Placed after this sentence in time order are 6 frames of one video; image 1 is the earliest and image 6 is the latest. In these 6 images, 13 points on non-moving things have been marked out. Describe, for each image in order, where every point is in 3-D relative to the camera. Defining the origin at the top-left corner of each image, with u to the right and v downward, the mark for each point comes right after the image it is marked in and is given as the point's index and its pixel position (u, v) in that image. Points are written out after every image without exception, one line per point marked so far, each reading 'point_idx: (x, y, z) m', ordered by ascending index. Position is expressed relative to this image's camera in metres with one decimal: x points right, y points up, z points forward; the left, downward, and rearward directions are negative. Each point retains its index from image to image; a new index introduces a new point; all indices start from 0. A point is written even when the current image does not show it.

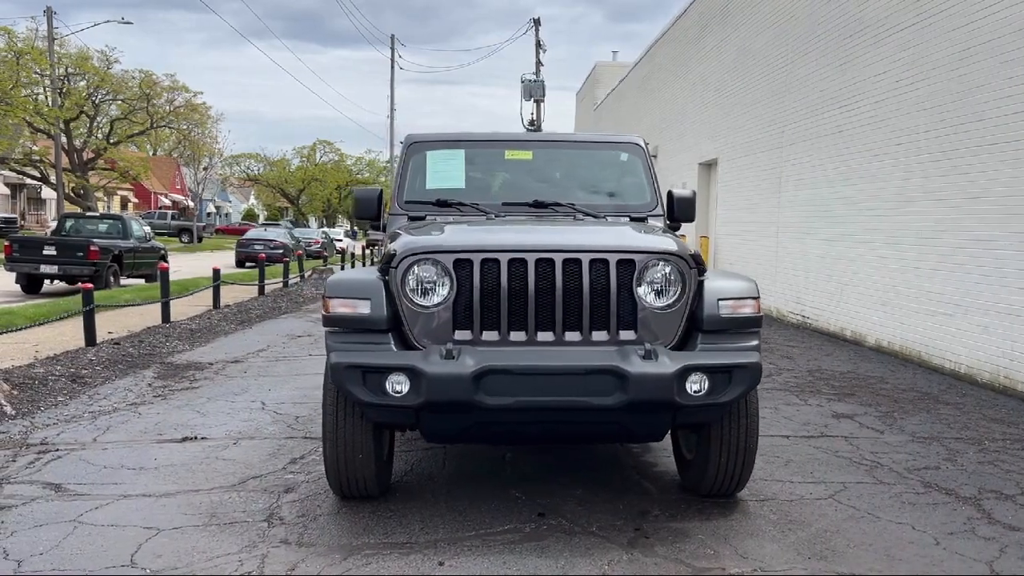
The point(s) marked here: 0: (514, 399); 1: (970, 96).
0: (0.0, -0.5, +4.3) m
1: (+4.3, +1.8, +8.9) m
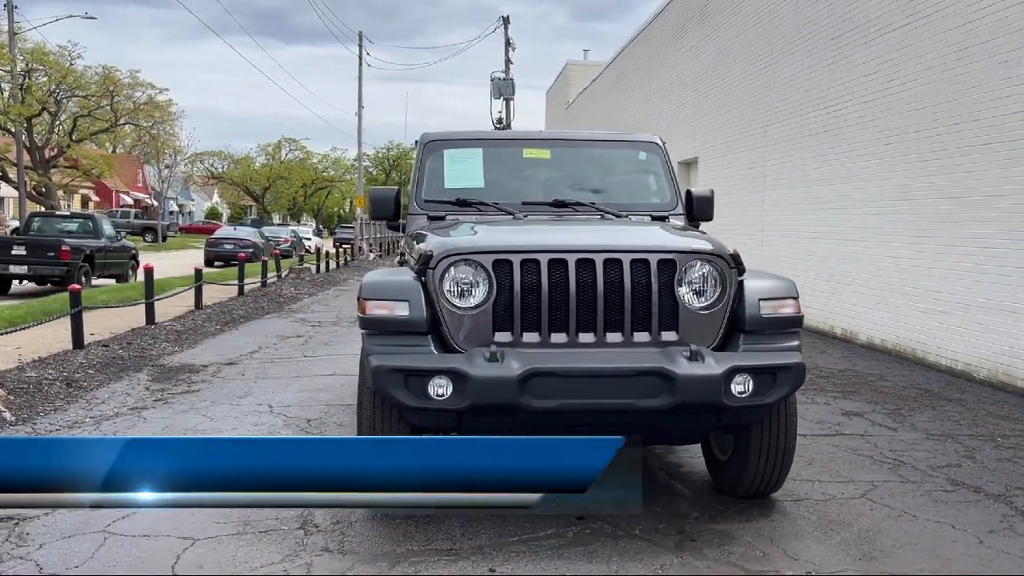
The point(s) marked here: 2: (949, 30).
0: (+0.2, -0.5, +4.2) m
1: (+4.3, +1.8, +9.0) m
2: (+4.3, +2.5, +9.2) m
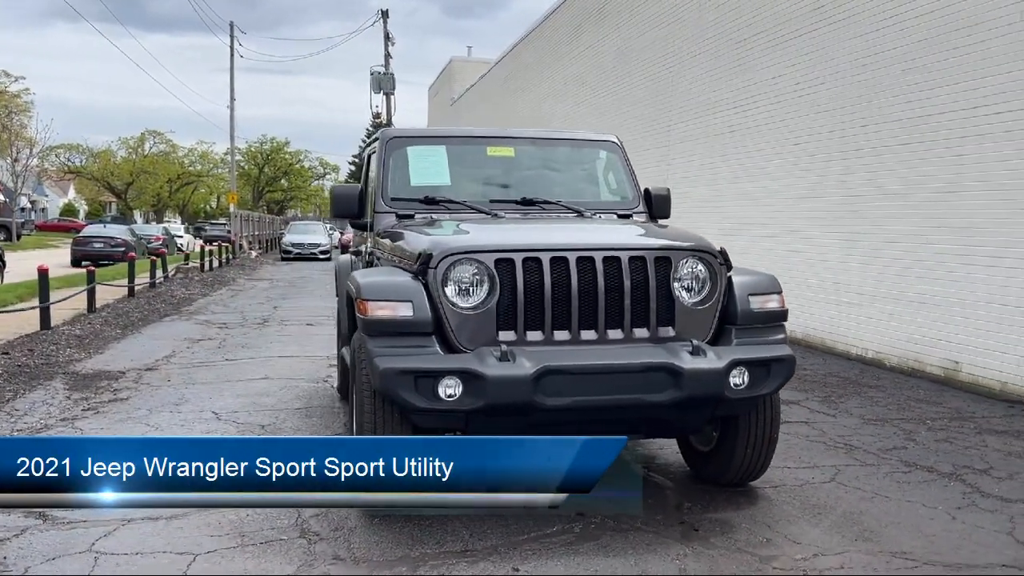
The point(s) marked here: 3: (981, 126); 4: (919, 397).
0: (+0.3, -0.5, +4.3) m
1: (+3.6, +1.9, +9.5) m
2: (+3.6, +2.6, +9.8) m
3: (+4.0, +1.4, +7.9) m
4: (+3.4, -0.9, +7.9) m
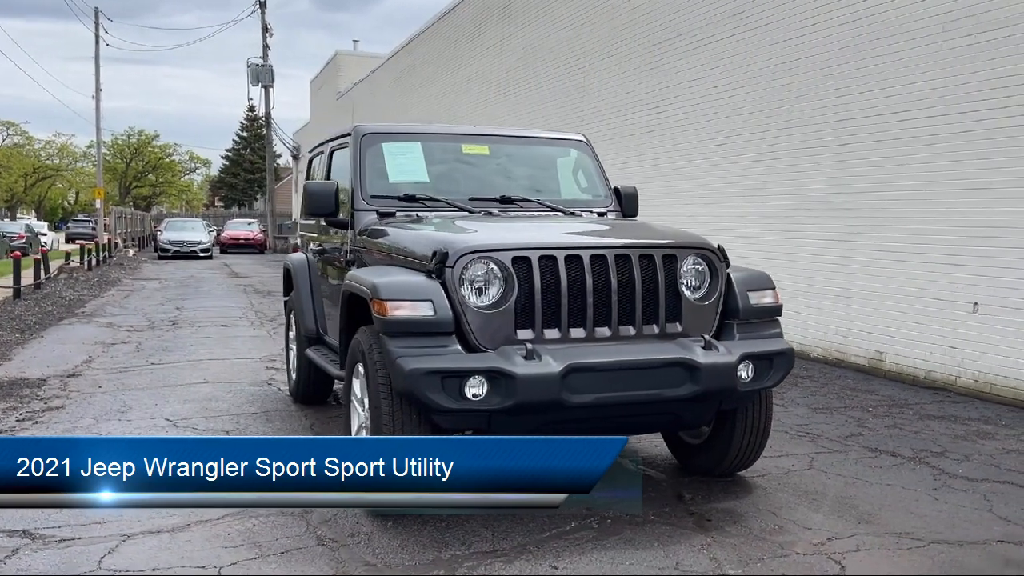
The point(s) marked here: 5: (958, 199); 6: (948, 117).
0: (+0.4, -0.5, +4.3) m
1: (+3.0, +1.9, +10.0) m
2: (+2.9, +2.7, +10.2) m
3: (+3.5, +1.4, +8.4) m
4: (+3.0, -0.9, +8.3) m
5: (+3.9, +0.7, +7.6) m
6: (+3.7, +1.4, +8.0) m
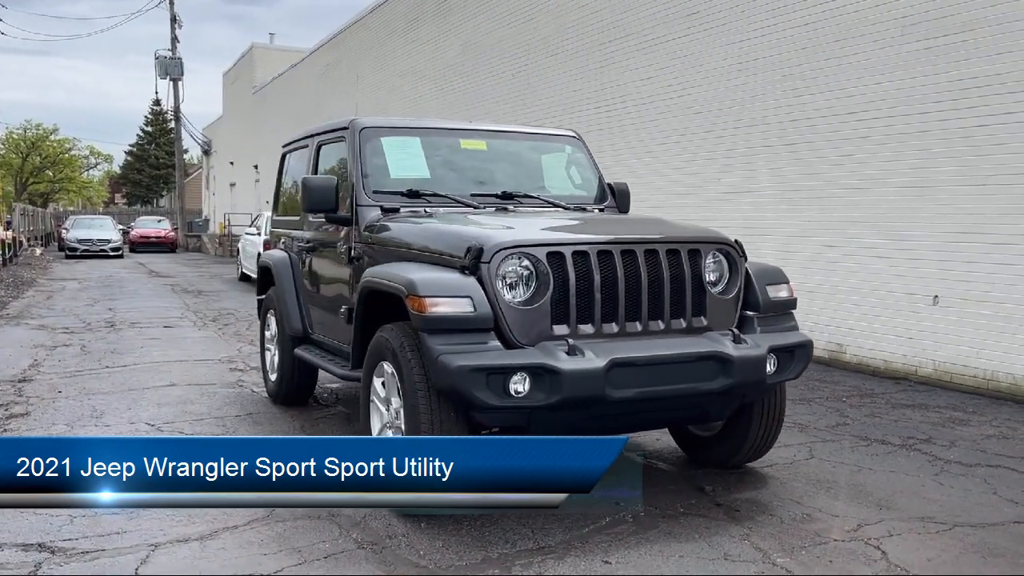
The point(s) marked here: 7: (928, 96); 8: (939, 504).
0: (+0.6, -0.5, +4.3) m
1: (+2.6, +2.0, +10.2) m
2: (+2.4, +2.7, +10.4) m
3: (+3.3, +1.5, +8.7) m
4: (+2.8, -0.8, +8.6) m
5: (+3.7, +0.7, +8.0) m
6: (+3.5, +1.5, +8.3) m
7: (+3.6, +1.6, +8.1) m
8: (+2.2, -1.1, +4.8) m
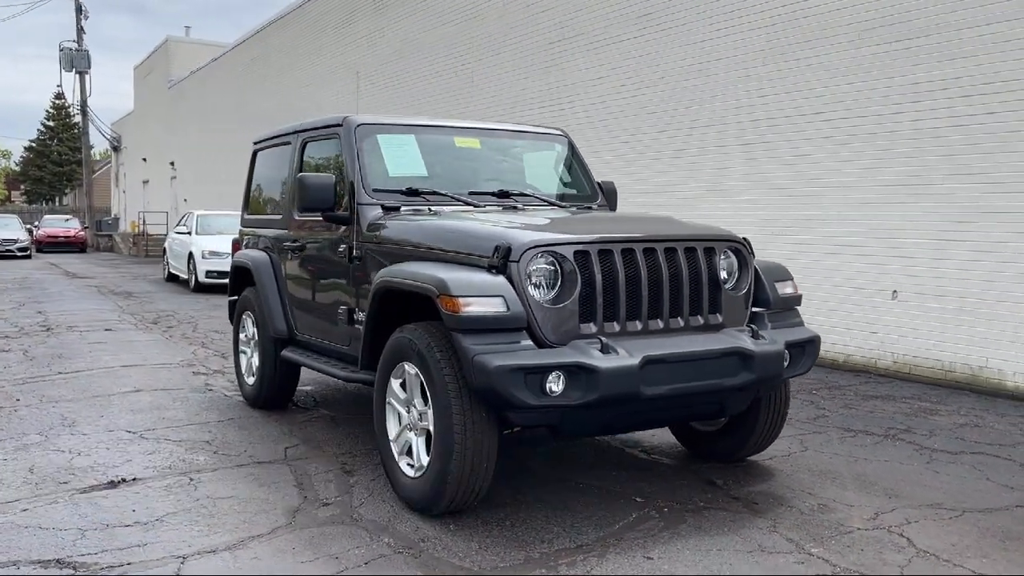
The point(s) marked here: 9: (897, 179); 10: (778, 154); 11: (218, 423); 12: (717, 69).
0: (+0.7, -0.5, +4.4) m
1: (+2.1, +2.0, +10.4) m
2: (+2.0, +2.7, +10.6) m
3: (+3.0, +1.5, +9.0) m
4: (+2.5, -0.8, +8.8) m
5: (+3.5, +0.8, +8.3) m
6: (+3.2, +1.5, +8.6) m
7: (+3.3, +1.7, +8.4) m
8: (+2.3, -1.1, +5.0) m
9: (+3.4, +1.0, +8.4) m
10: (+2.6, +1.3, +9.6) m
11: (-2.0, -0.9, +6.4) m
12: (+2.2, +2.4, +10.2) m
